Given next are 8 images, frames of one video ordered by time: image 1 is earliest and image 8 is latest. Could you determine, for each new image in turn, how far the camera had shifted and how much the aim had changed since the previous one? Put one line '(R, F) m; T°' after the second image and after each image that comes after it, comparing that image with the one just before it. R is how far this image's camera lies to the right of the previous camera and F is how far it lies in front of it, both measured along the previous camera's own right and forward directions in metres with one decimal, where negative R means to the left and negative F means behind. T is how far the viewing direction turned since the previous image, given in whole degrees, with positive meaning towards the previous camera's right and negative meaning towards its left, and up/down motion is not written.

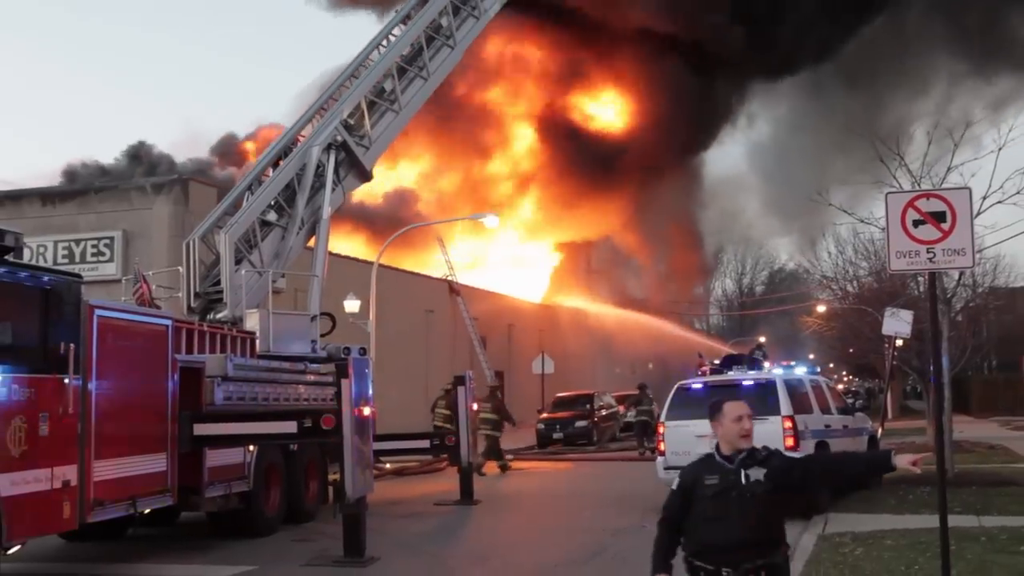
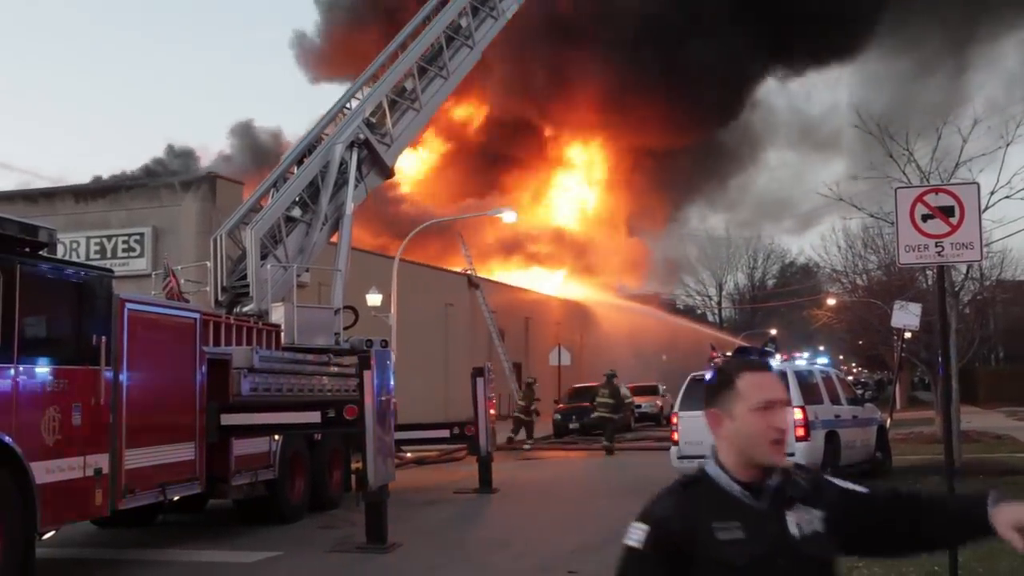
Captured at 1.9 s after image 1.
(0.0, -0.2) m; -1°
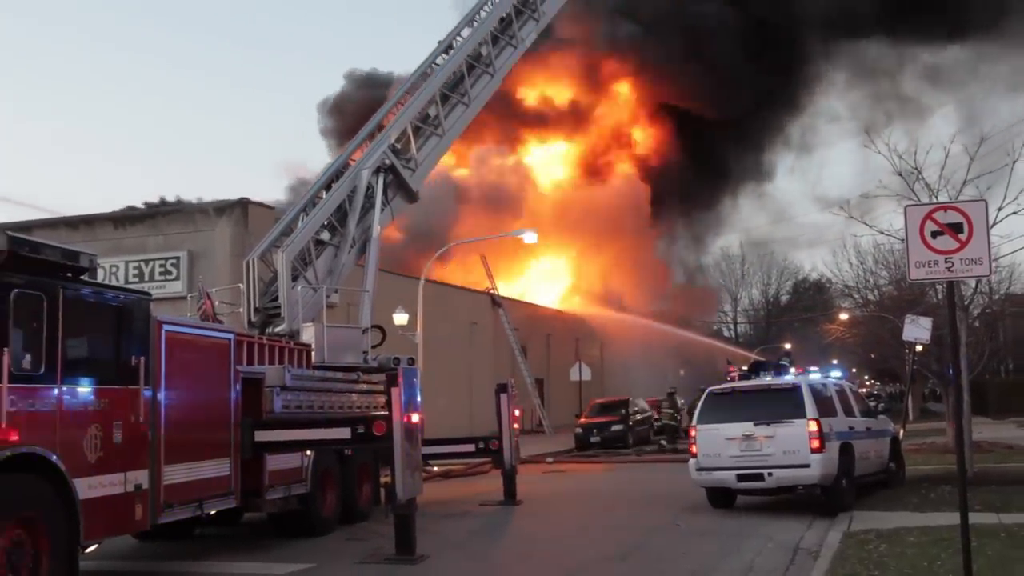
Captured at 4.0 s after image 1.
(-0.1, -0.3) m; -1°
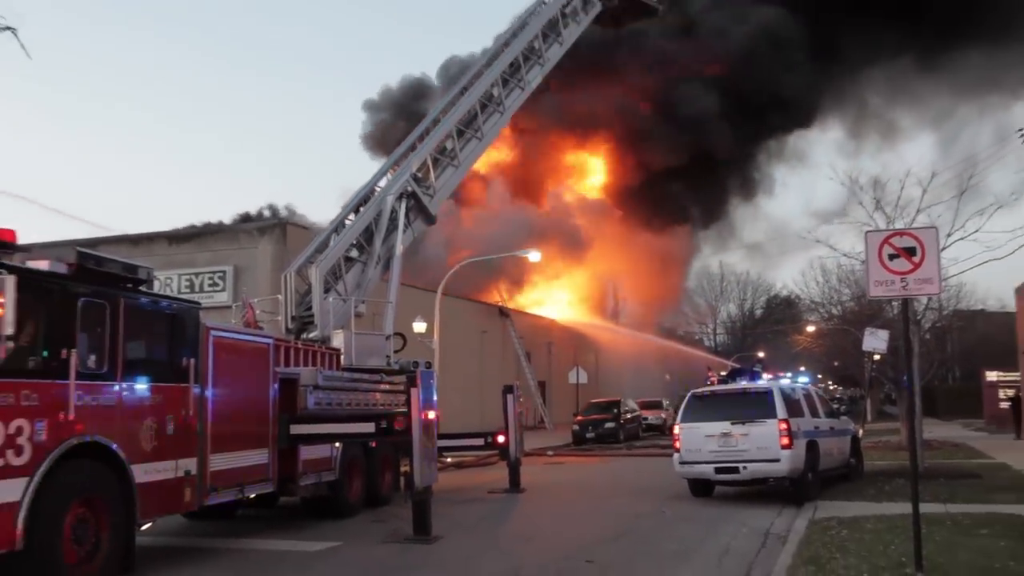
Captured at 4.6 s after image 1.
(-0.1, -1.3) m; 0°
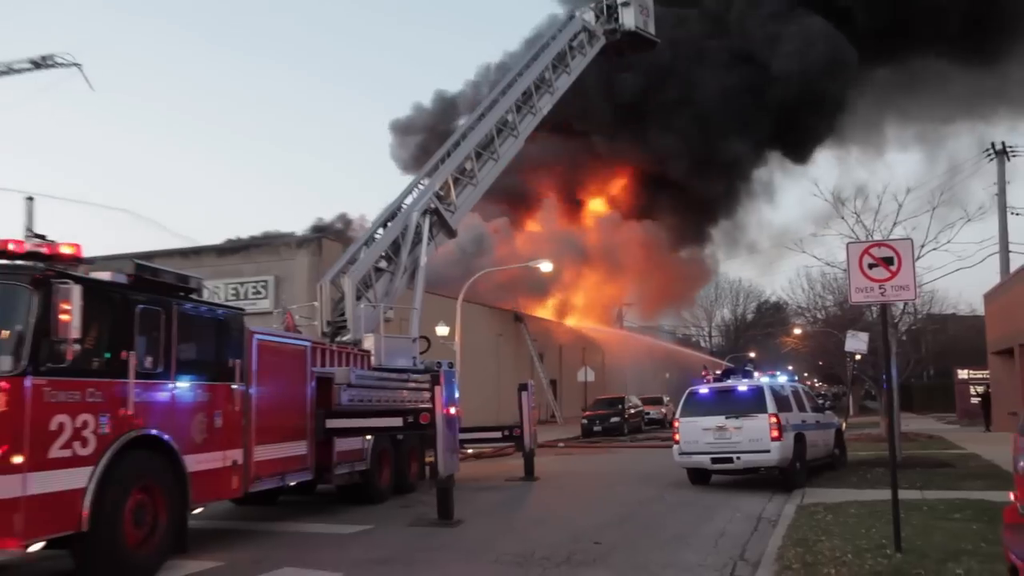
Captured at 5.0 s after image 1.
(0.0, -1.1) m; -1°
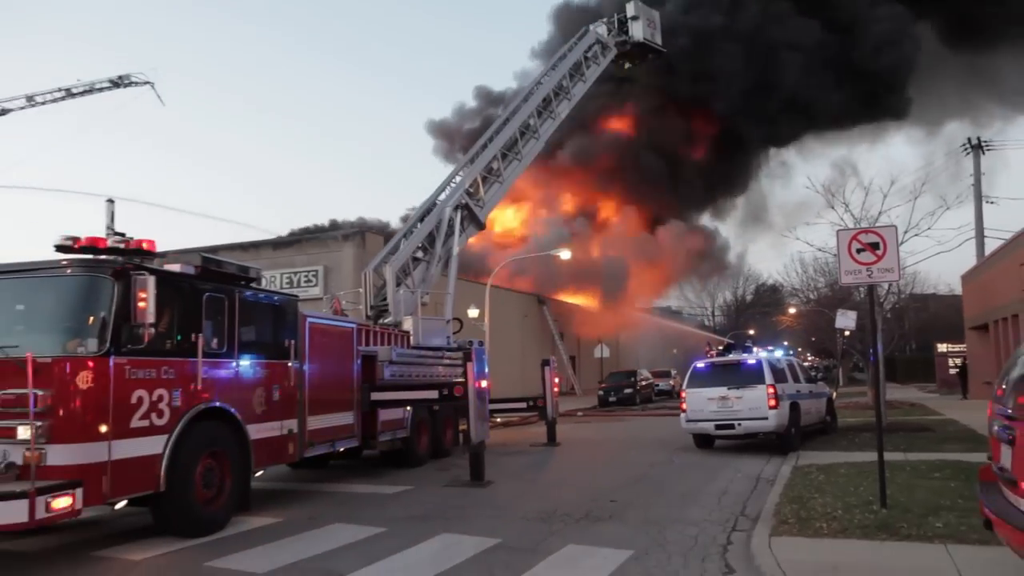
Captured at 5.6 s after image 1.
(0.0, -1.4) m; -1°
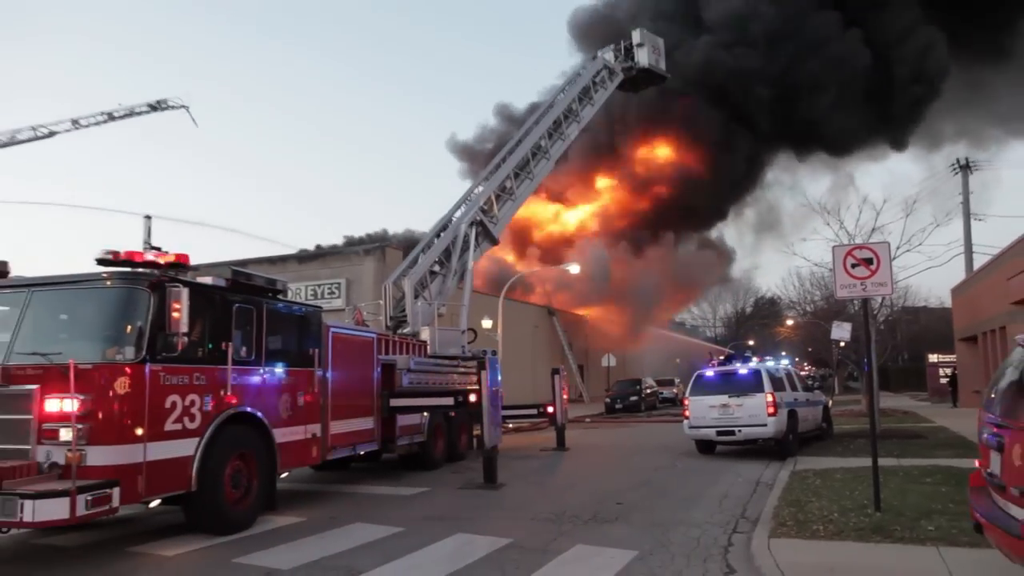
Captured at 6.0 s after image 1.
(0.0, -0.8) m; -1°
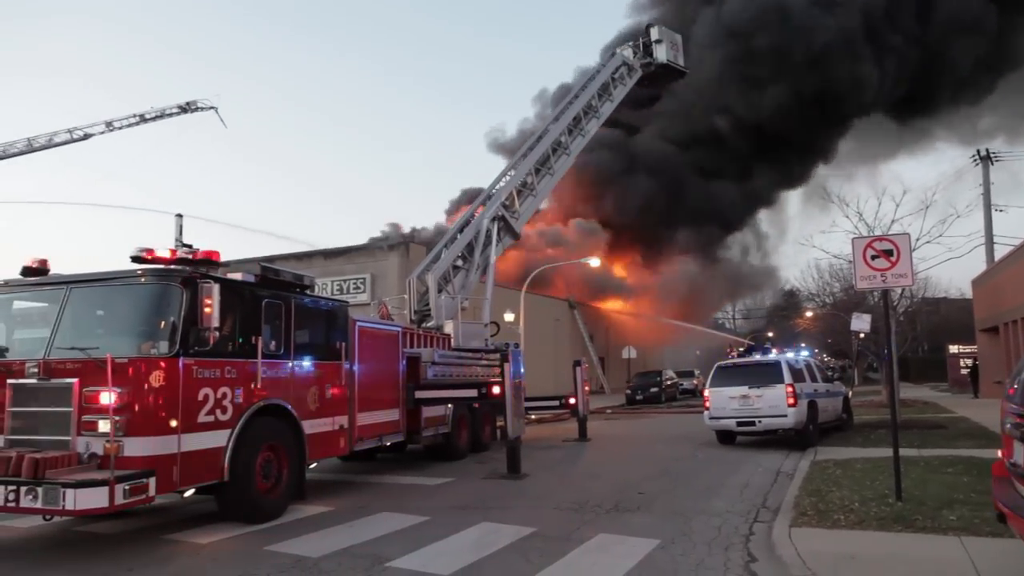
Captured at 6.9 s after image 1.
(+0.2, -0.3) m; -2°
